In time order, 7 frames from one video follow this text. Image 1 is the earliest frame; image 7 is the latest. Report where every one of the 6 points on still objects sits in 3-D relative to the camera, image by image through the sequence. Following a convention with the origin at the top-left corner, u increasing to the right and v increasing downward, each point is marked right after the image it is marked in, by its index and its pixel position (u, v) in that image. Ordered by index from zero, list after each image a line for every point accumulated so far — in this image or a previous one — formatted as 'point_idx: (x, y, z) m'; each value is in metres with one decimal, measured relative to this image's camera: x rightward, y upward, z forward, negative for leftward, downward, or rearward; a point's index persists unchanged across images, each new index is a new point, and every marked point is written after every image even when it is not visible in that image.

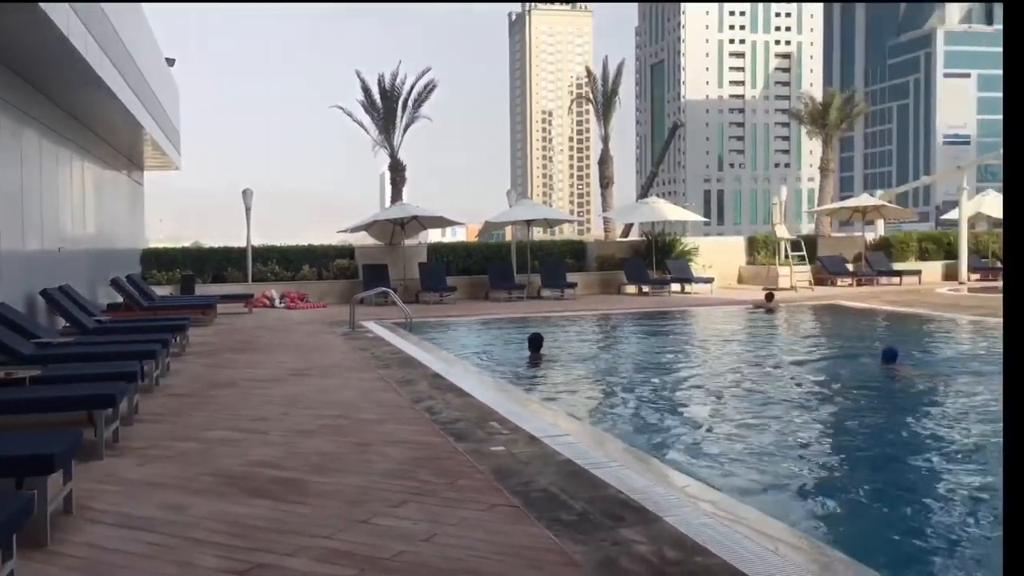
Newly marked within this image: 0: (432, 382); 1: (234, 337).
0: (-0.8, -0.9, +8.2) m
1: (-4.1, -0.7, +12.9) m
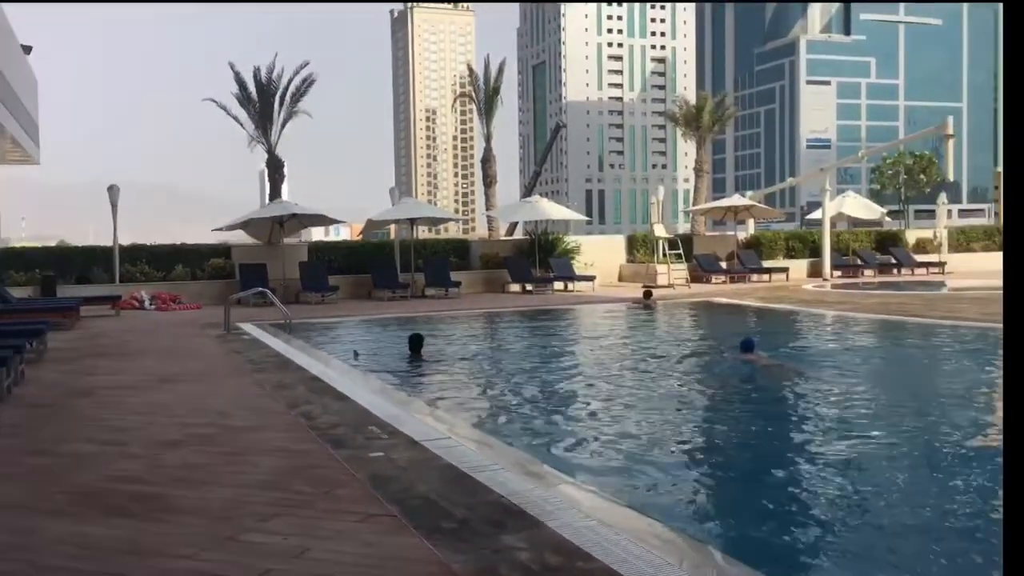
0: (-1.8, -0.9, +8.0) m
1: (-5.8, -0.8, +12.2) m
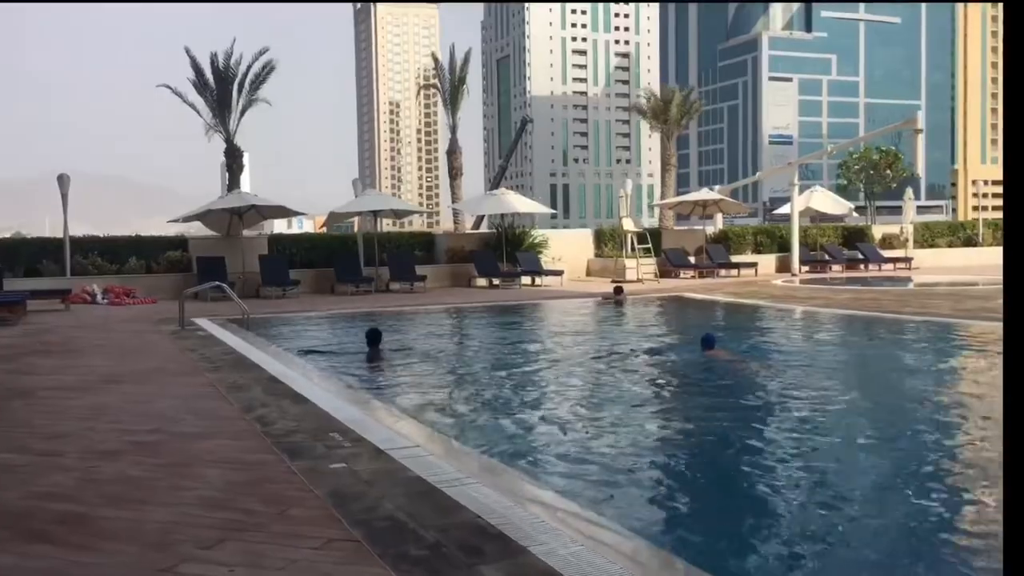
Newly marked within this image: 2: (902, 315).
0: (-2.1, -0.9, +7.4) m
1: (-6.2, -0.7, +11.5) m
2: (+6.8, -0.5, +15.2) m
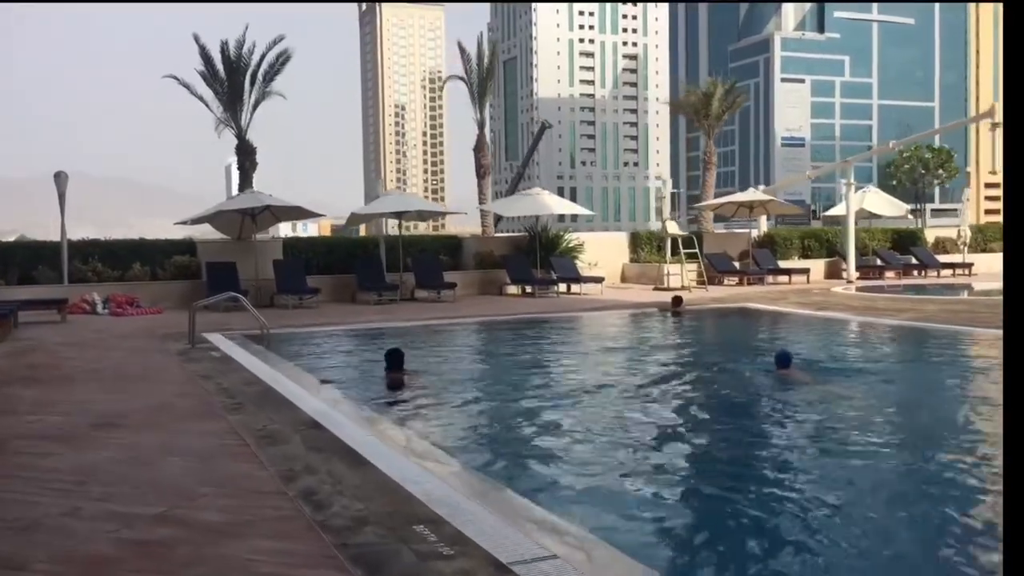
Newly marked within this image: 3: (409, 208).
0: (-1.4, -1.0, +5.8) m
1: (-5.5, -0.8, +9.8) m
2: (+7.6, -0.6, +13.5) m
3: (-2.2, +1.8, +19.3) m
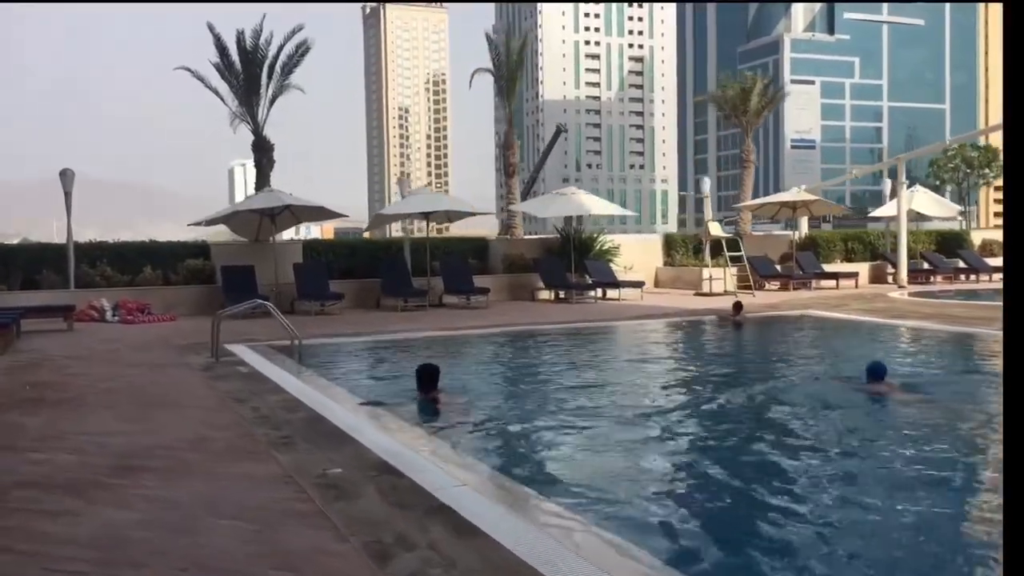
0: (-0.7, -1.0, +4.6) m
1: (-4.8, -0.9, +8.6) m
2: (+8.3, -0.7, +12.3) m
3: (-1.5, +1.7, +18.2) m
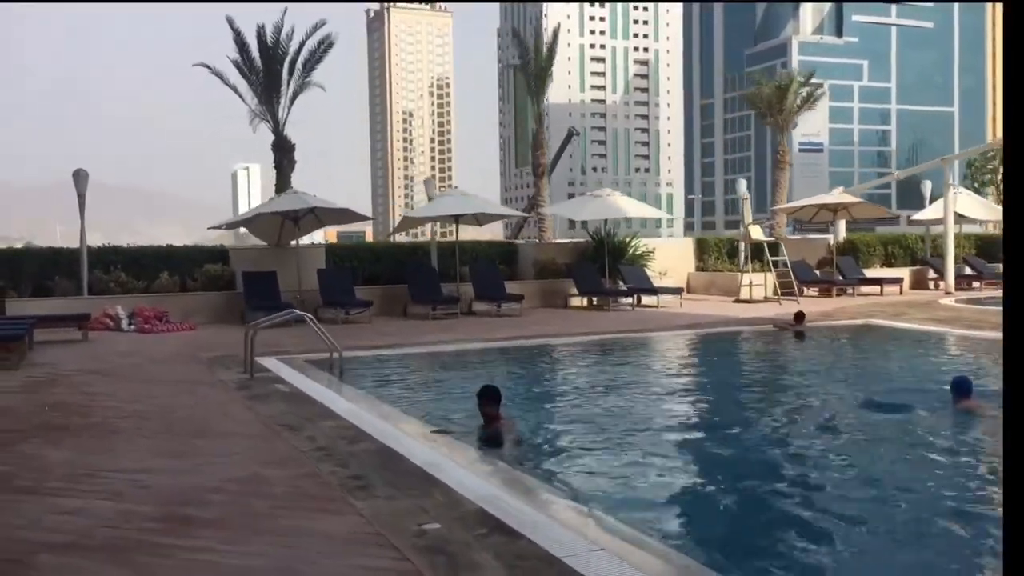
0: (0.0, -1.1, +3.7) m
1: (-4.1, -1.0, +7.8) m
2: (+8.9, -0.8, +11.4) m
3: (-0.9, +1.6, +17.3) m
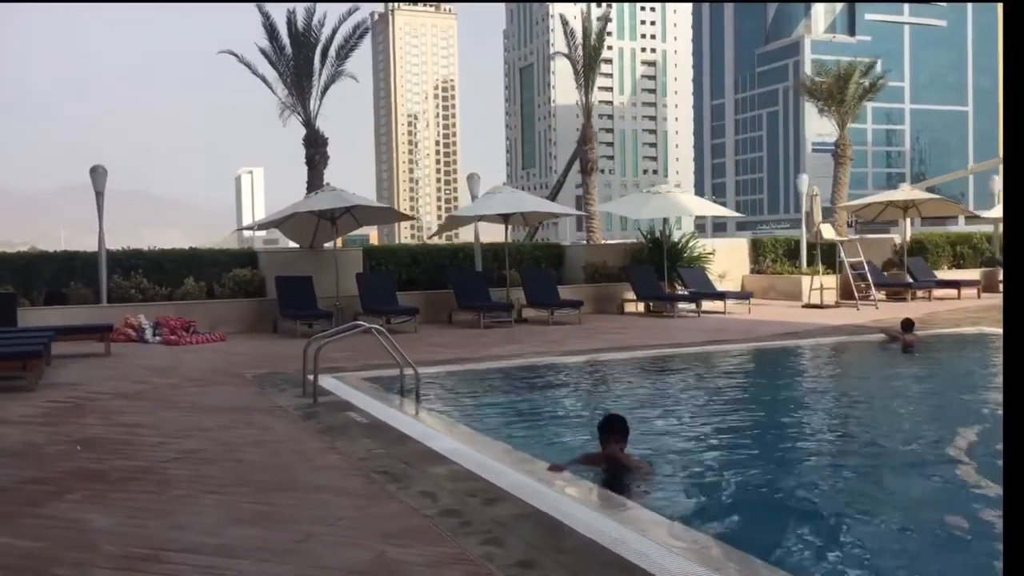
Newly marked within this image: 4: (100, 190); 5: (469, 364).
0: (+0.9, -1.2, +2.3) m
1: (-3.2, -1.1, +6.4) m
2: (+9.9, -0.9, +10.0) m
3: (+0.1, +1.5, +15.9) m
4: (-6.6, +1.6, +14.0) m
5: (-0.5, -1.0, +11.4) m
